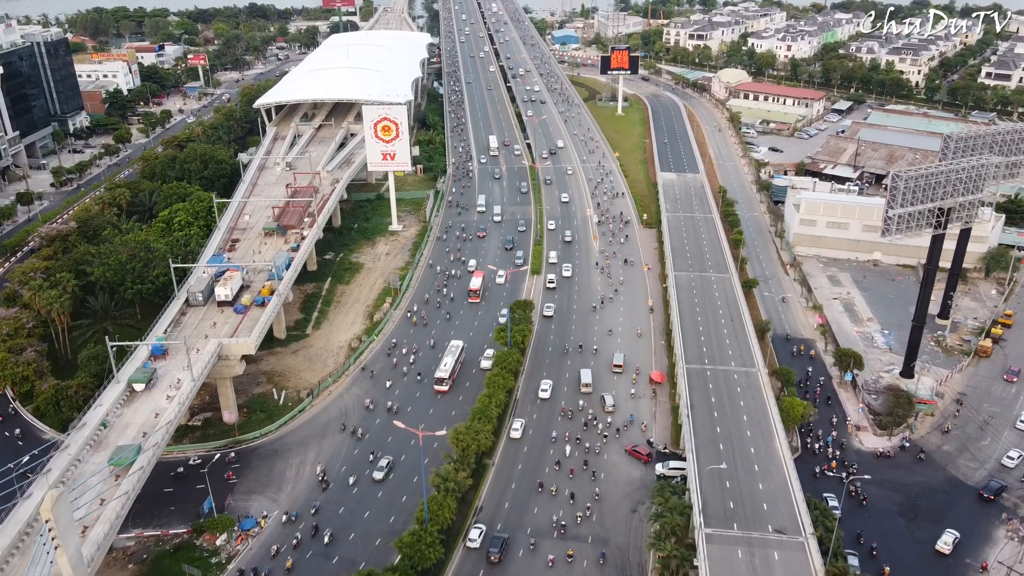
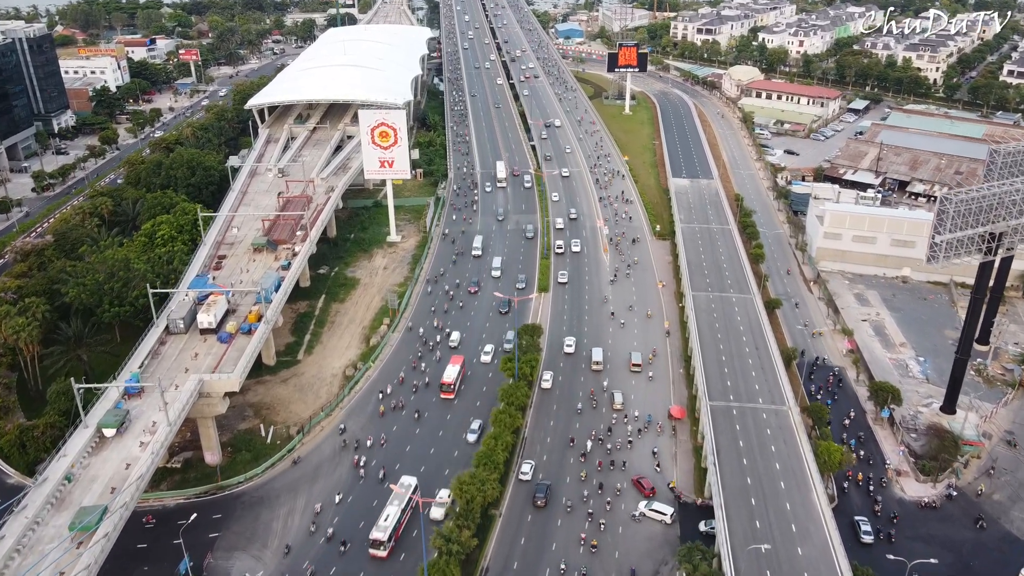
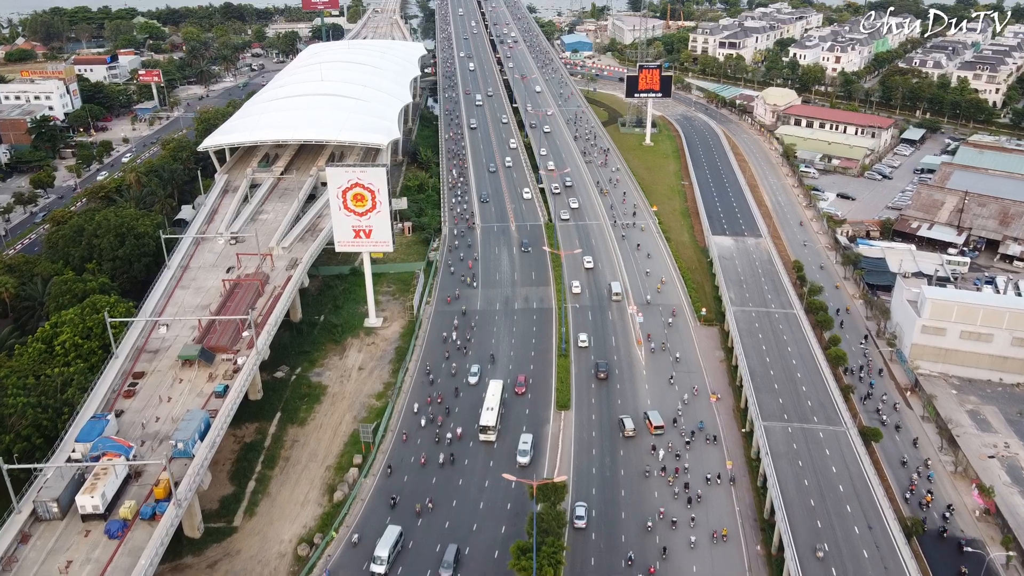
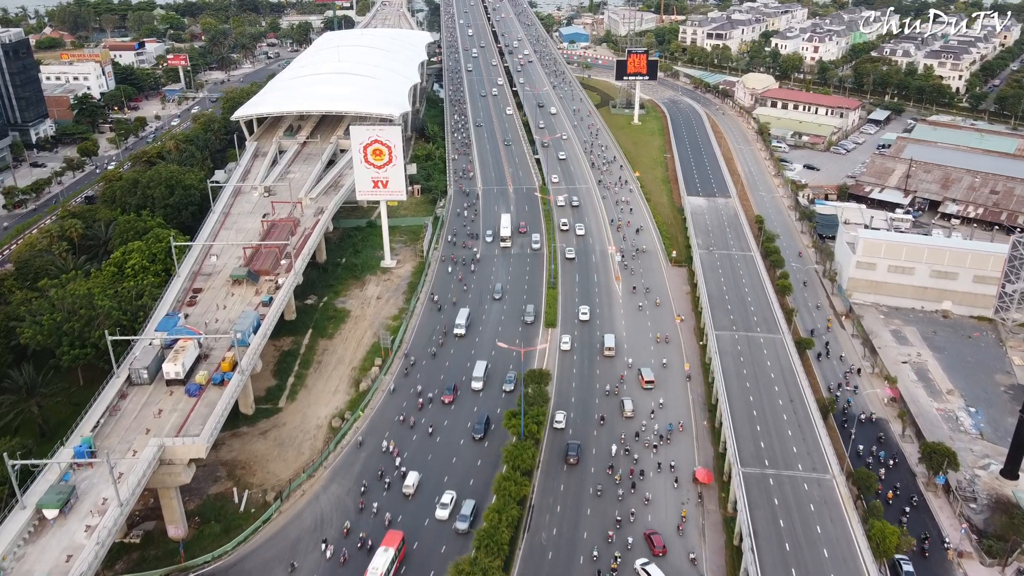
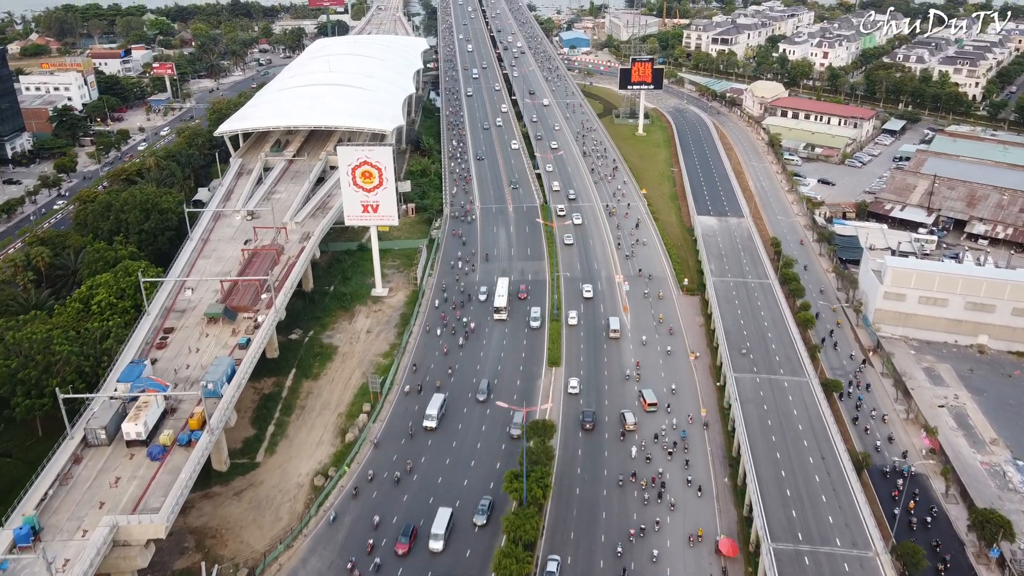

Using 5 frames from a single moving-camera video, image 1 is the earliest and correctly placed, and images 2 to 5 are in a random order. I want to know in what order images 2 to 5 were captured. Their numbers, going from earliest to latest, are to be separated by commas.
2, 4, 5, 3
